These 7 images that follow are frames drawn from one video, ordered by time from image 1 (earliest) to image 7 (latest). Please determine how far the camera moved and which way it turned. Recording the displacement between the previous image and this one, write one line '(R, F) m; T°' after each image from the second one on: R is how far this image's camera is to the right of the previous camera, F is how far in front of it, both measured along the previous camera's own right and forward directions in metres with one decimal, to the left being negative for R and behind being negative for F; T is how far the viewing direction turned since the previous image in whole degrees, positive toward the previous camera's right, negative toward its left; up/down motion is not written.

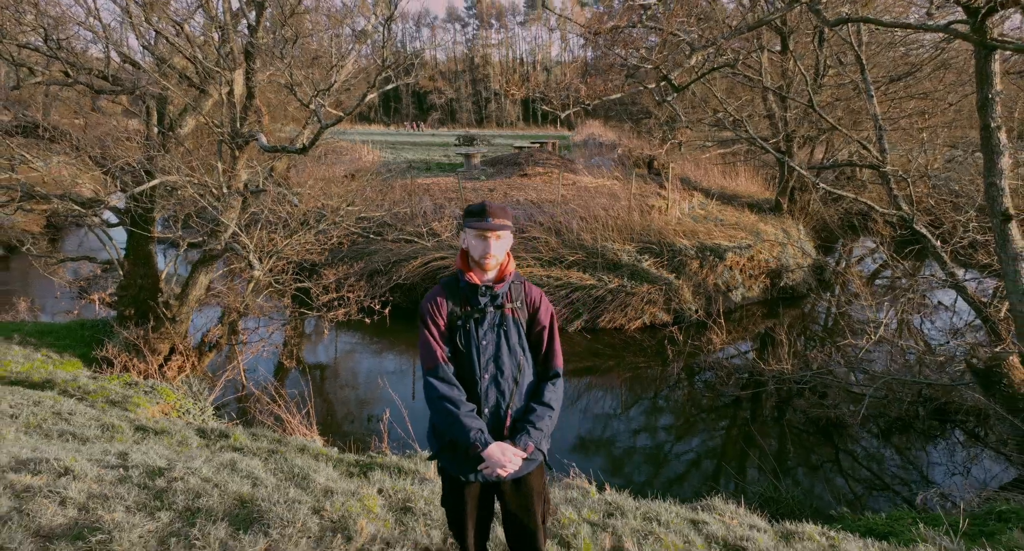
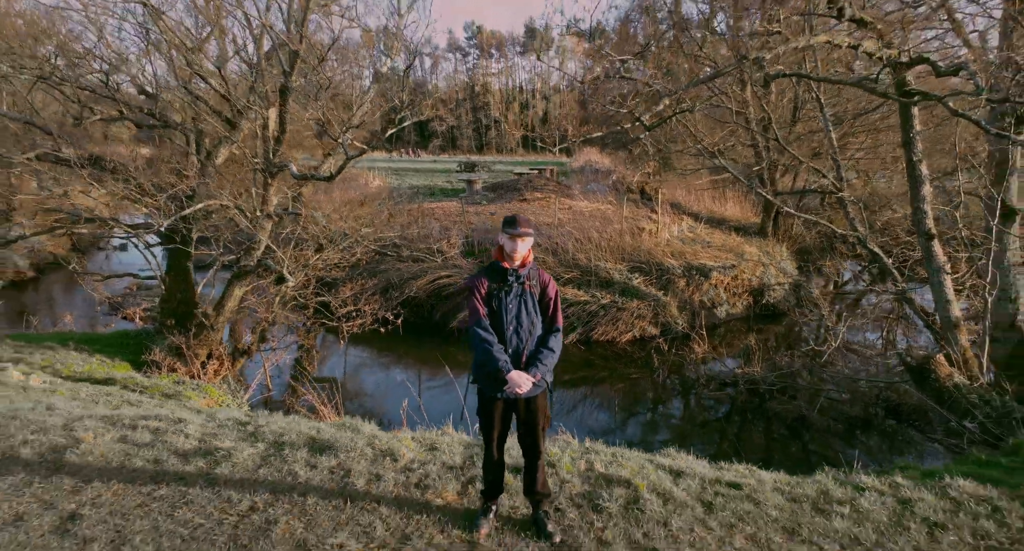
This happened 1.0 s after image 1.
(0.0, -1.0) m; 0°
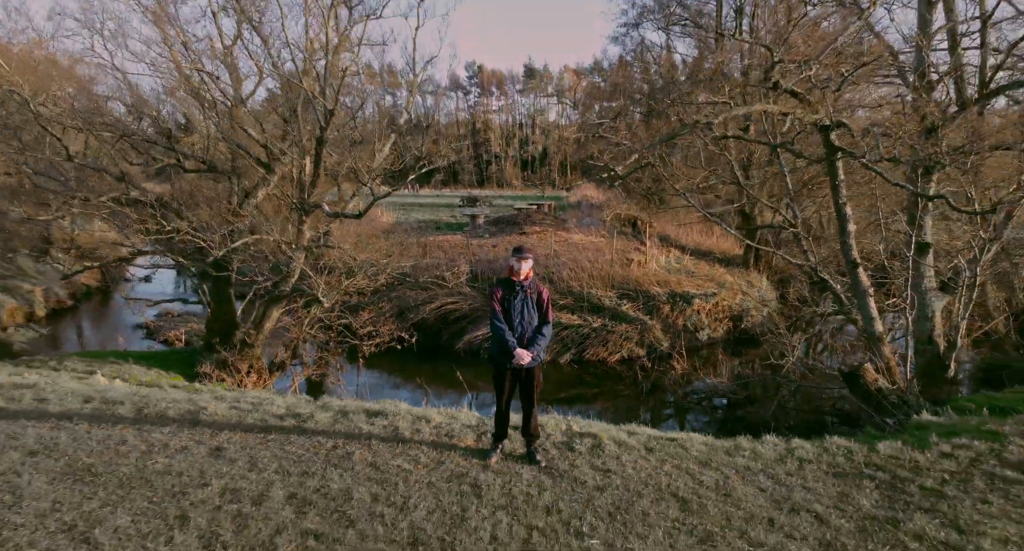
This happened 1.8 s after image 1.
(0.0, -1.4) m; 0°
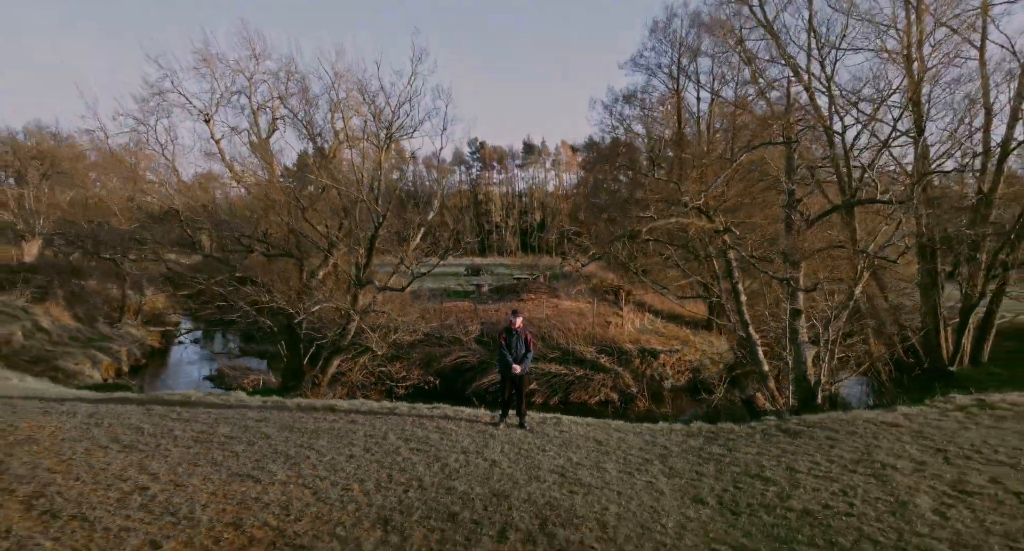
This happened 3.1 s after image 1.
(0.0, -3.7) m; 0°
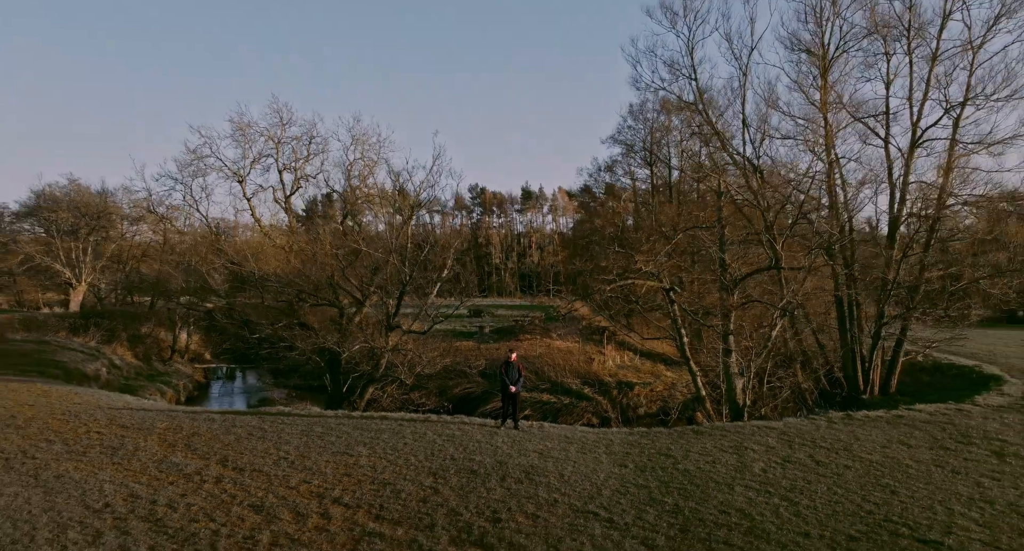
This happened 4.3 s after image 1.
(0.0, -3.7) m; 0°
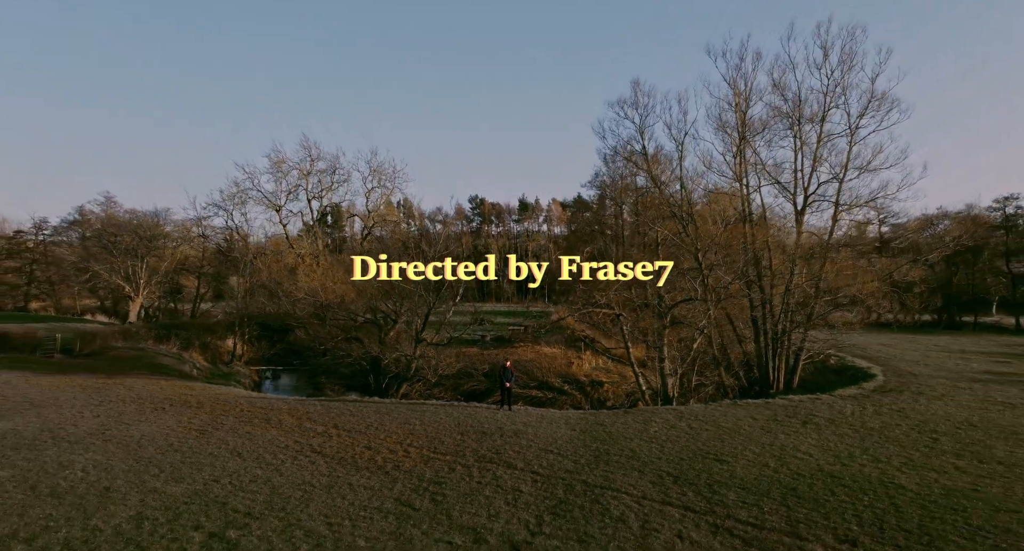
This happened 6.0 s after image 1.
(+0.1, -6.0) m; 0°
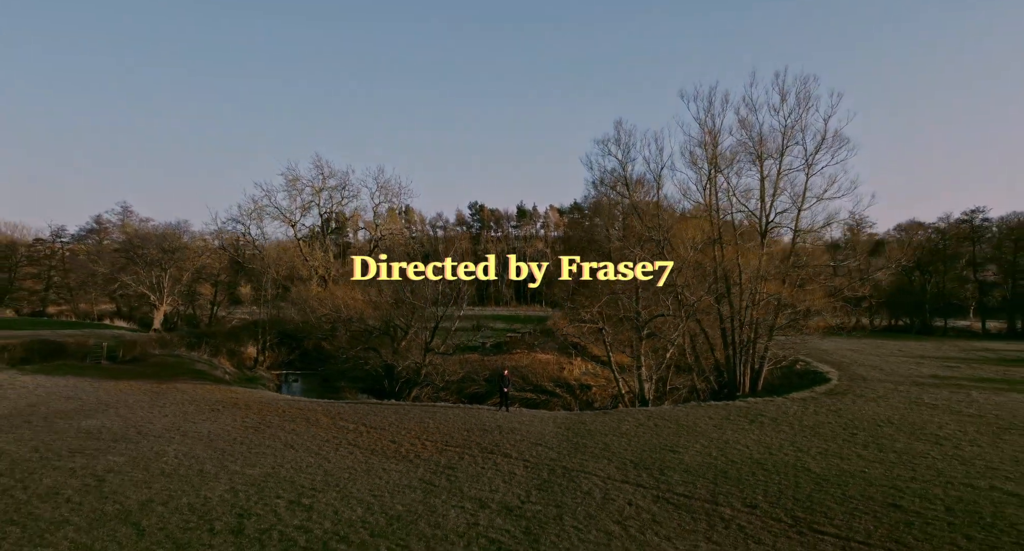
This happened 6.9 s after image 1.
(+0.1, -3.2) m; 0°
